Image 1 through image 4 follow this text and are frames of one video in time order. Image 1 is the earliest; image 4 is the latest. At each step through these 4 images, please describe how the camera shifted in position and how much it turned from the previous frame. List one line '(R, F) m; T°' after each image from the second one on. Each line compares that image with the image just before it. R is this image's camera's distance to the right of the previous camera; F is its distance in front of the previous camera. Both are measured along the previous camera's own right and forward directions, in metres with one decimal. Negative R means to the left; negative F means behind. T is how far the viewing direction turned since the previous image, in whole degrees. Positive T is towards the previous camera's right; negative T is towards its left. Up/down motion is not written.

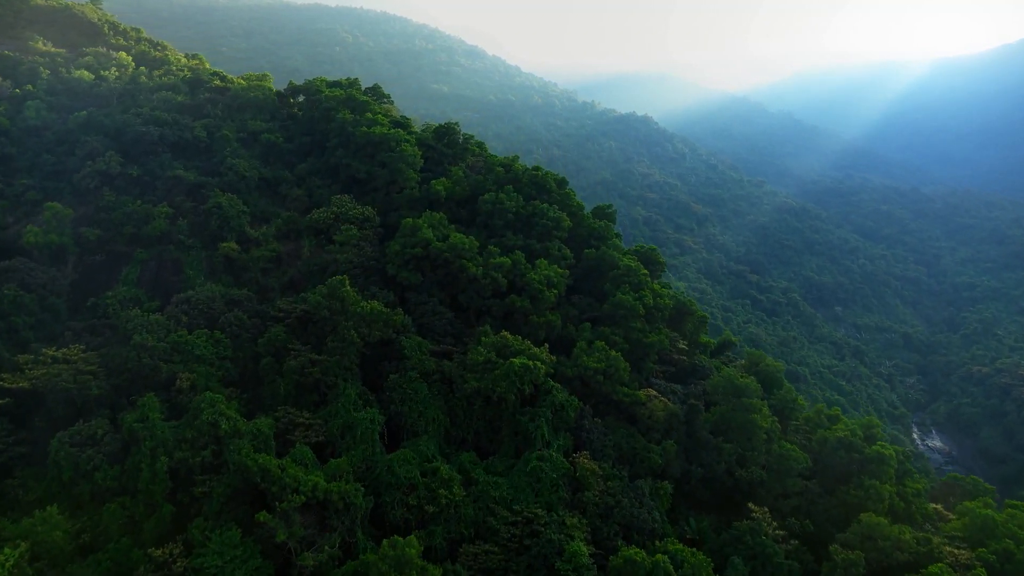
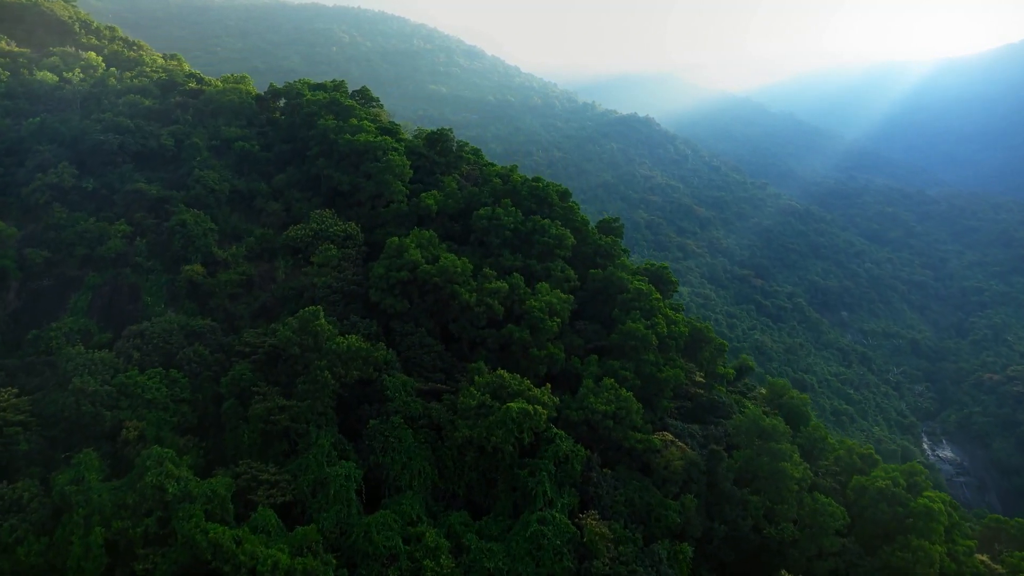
(+0.1, +2.1) m; 0°
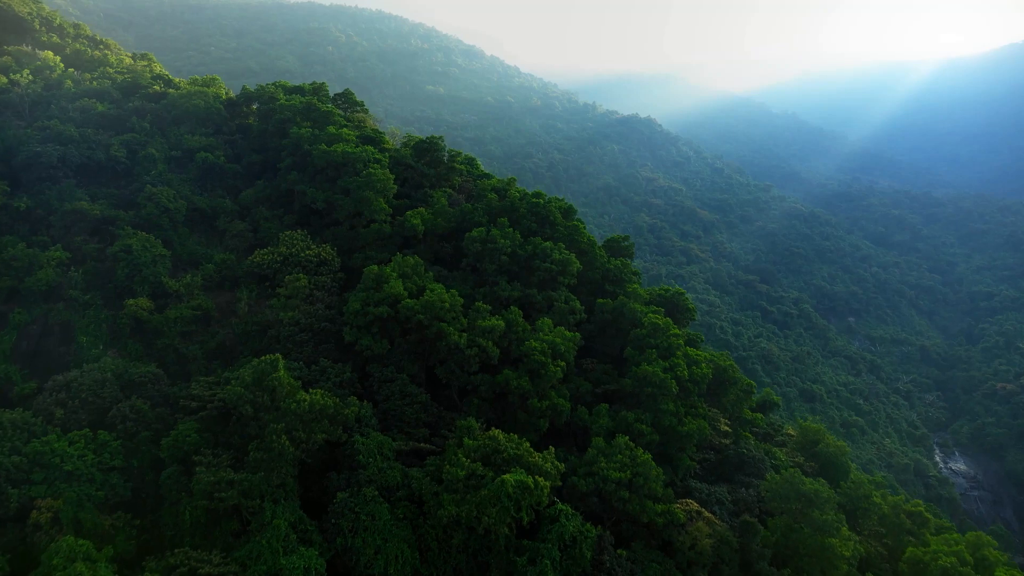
(+0.1, +2.4) m; 0°
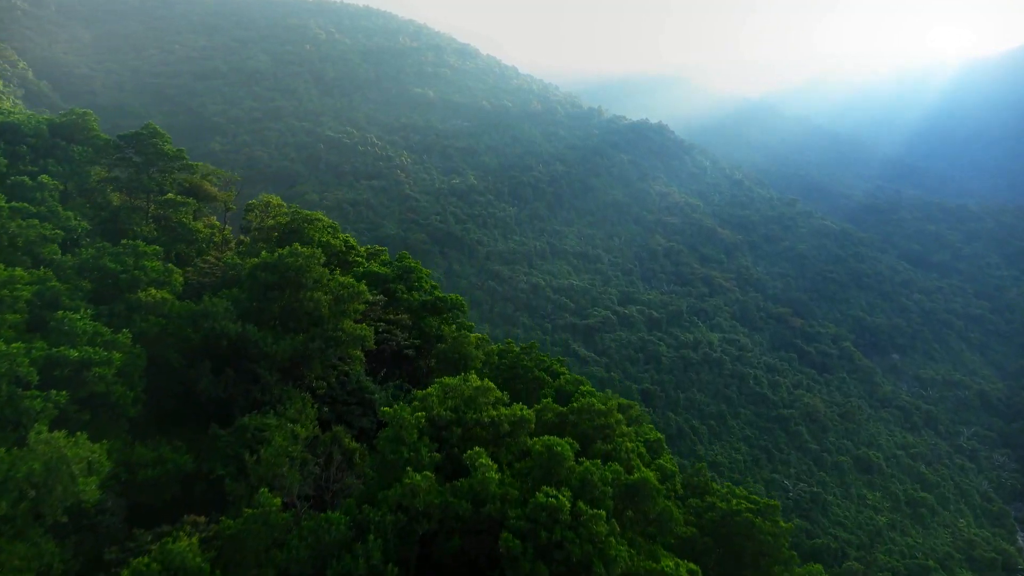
(+0.3, +12.9) m; 0°
